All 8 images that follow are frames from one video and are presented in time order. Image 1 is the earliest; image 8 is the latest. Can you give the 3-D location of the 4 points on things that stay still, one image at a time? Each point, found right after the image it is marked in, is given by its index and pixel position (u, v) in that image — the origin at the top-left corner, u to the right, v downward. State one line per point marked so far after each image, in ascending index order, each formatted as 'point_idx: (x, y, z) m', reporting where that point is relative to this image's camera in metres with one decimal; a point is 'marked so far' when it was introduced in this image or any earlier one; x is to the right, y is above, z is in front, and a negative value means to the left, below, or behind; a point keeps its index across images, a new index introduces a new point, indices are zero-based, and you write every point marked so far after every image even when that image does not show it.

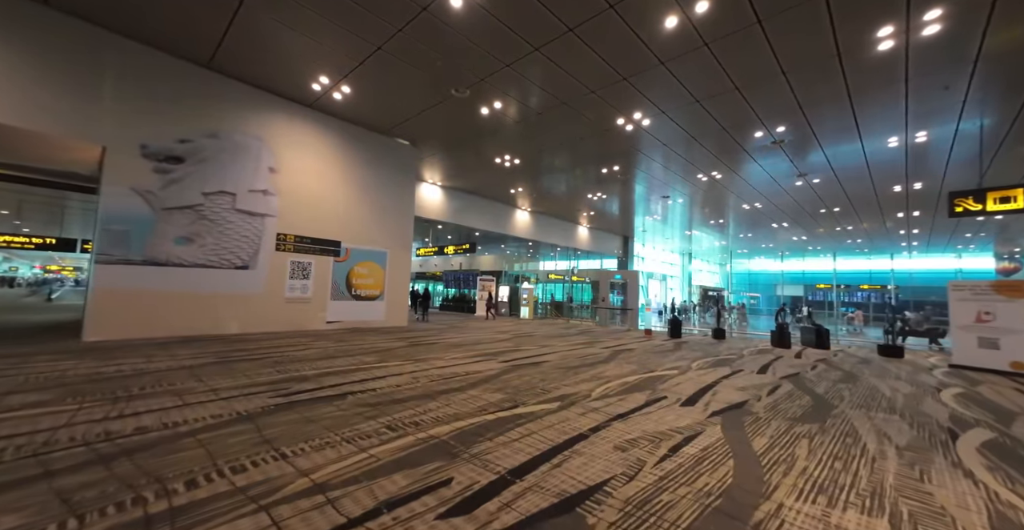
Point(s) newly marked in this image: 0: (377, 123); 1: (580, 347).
0: (-3.0, +3.1, +9.0) m
1: (+1.2, -1.5, +7.3) m
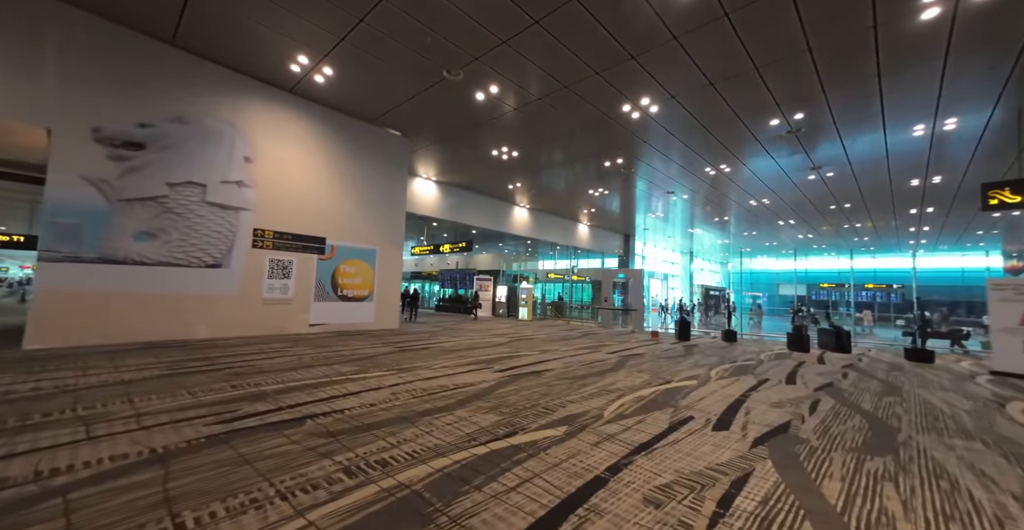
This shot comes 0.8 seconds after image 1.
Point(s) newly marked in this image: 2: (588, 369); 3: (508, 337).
0: (-3.0, +3.2, +8.4) m
1: (+1.2, -1.4, +6.7) m
2: (+1.0, -1.3, +5.2) m
3: (-0.1, -1.6, +9.0) m
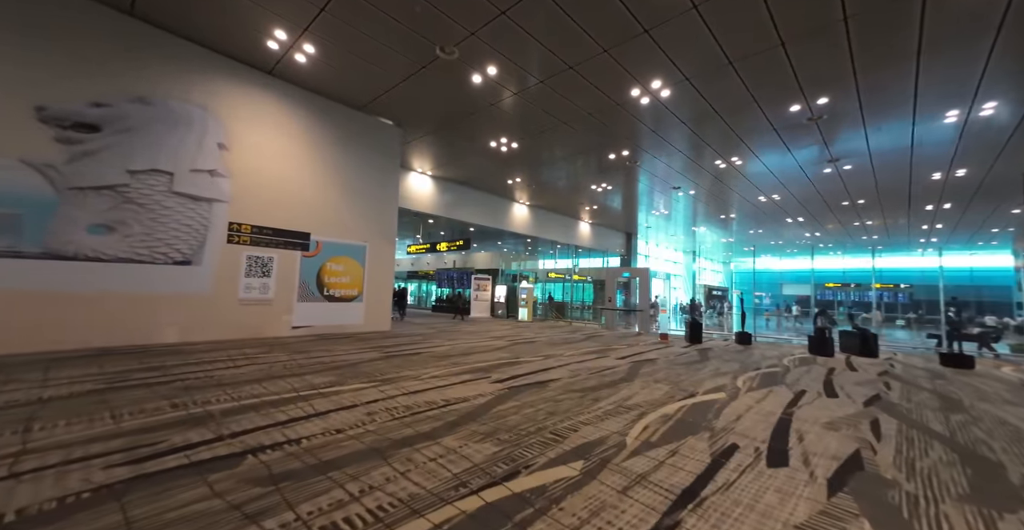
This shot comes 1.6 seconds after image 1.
0: (-3.0, +3.2, +7.8) m
1: (+1.2, -1.4, +6.1) m
2: (+1.0, -1.3, +4.6) m
3: (-0.1, -1.5, +8.4) m
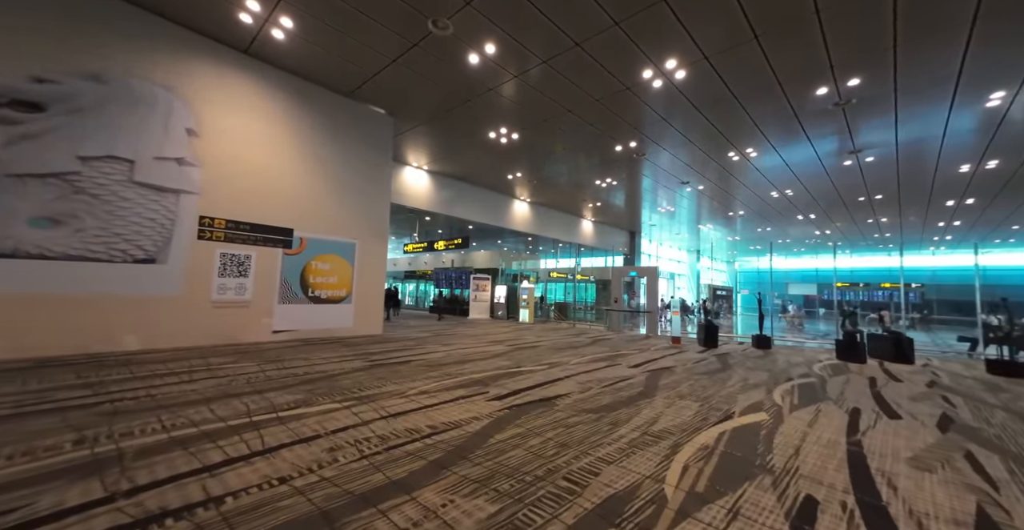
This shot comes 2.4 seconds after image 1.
0: (-3.0, +3.2, +7.1) m
1: (+1.2, -1.4, +5.5) m
2: (+1.0, -1.2, +3.9) m
3: (-0.1, -1.5, +7.8) m
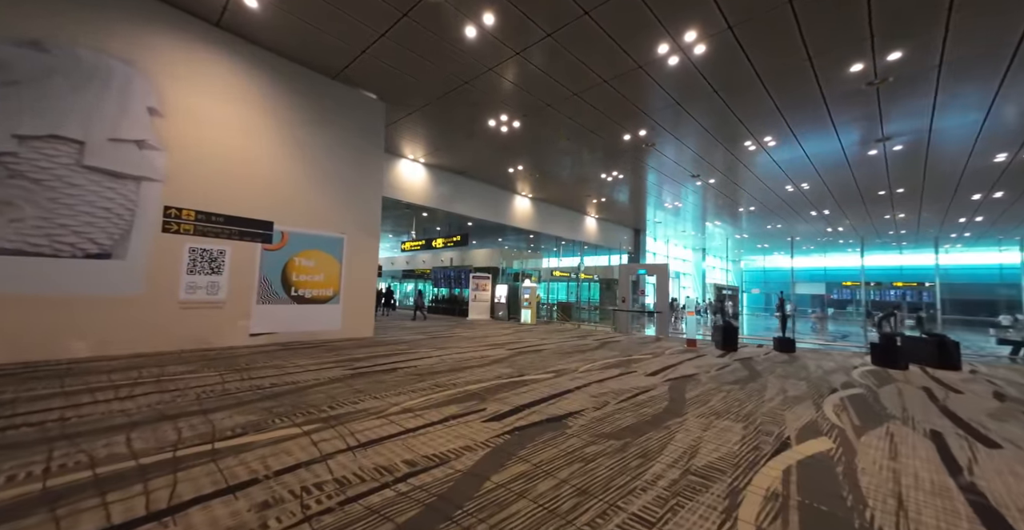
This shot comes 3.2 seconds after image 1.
0: (-3.0, +3.3, +6.5) m
1: (+1.2, -1.3, +4.8) m
2: (+1.0, -1.2, +3.3) m
3: (0.0, -1.5, +7.1) m
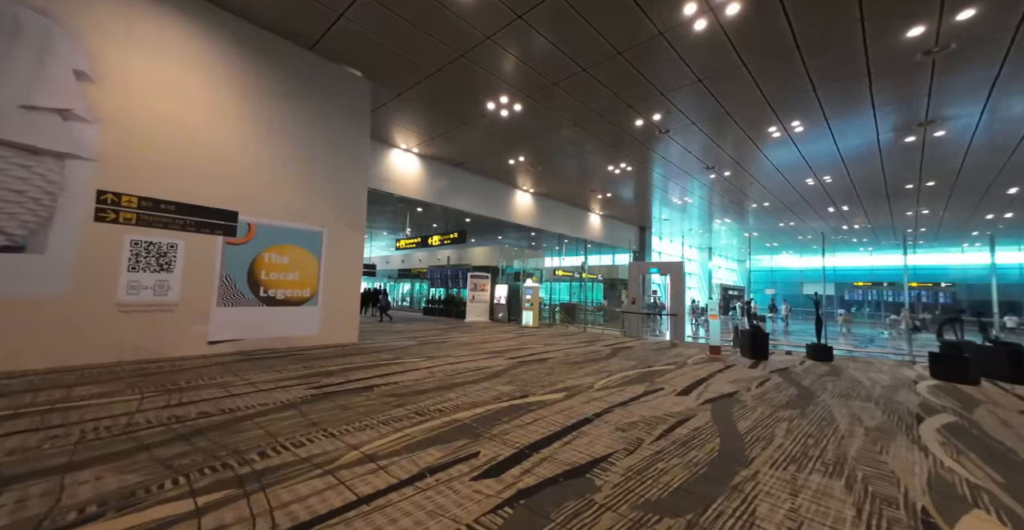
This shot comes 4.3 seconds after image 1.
0: (-3.0, +3.3, +5.6) m
1: (+1.2, -1.3, +3.9) m
2: (+1.0, -1.1, +2.4) m
3: (0.0, -1.4, +6.2) m
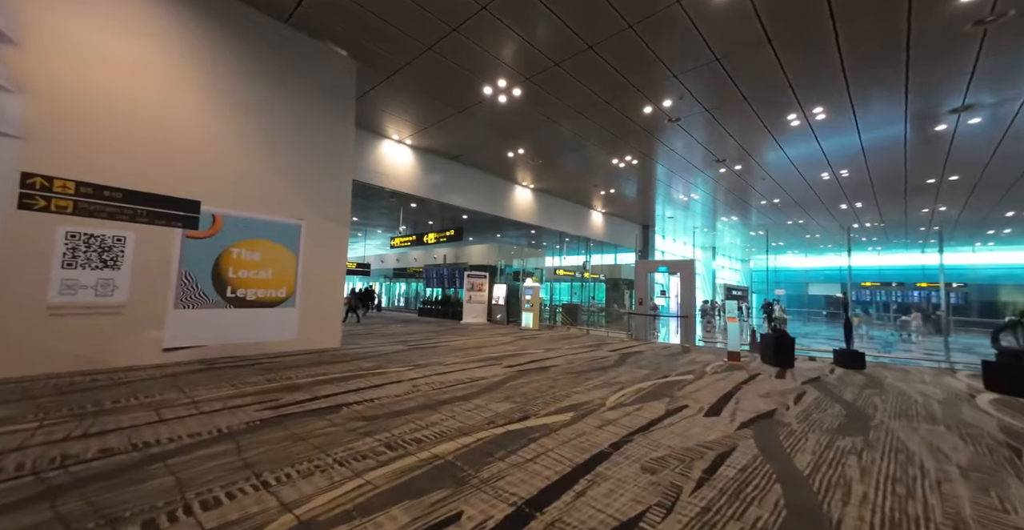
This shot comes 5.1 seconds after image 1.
0: (-3.0, +3.4, +4.9) m
1: (+1.2, -1.2, +3.3) m
2: (+1.0, -1.1, +1.7) m
3: (-0.1, -1.4, +5.6) m
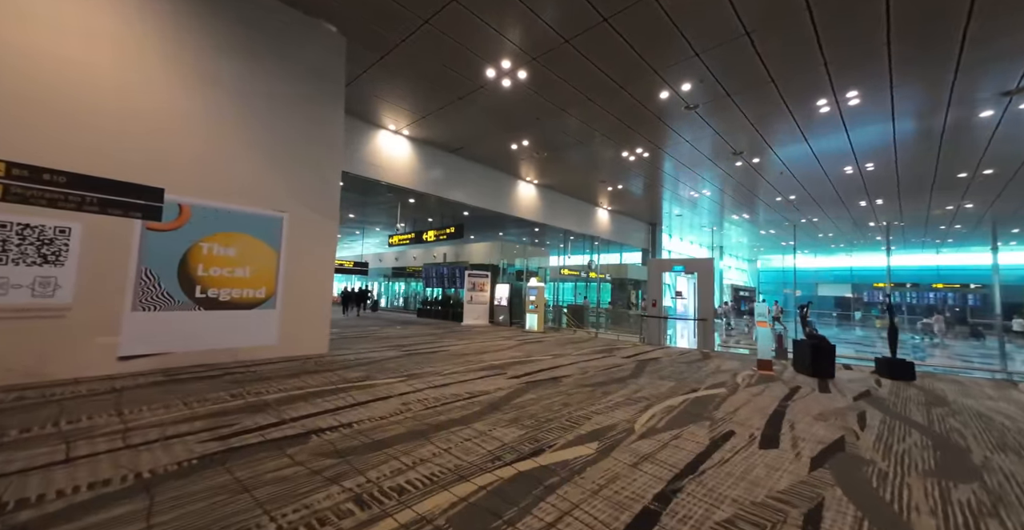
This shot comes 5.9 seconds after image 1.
0: (-2.9, +3.4, +4.3) m
1: (+1.3, -1.2, +2.6) m
2: (+1.0, -1.1, +1.1) m
3: (0.0, -1.3, +4.9) m
